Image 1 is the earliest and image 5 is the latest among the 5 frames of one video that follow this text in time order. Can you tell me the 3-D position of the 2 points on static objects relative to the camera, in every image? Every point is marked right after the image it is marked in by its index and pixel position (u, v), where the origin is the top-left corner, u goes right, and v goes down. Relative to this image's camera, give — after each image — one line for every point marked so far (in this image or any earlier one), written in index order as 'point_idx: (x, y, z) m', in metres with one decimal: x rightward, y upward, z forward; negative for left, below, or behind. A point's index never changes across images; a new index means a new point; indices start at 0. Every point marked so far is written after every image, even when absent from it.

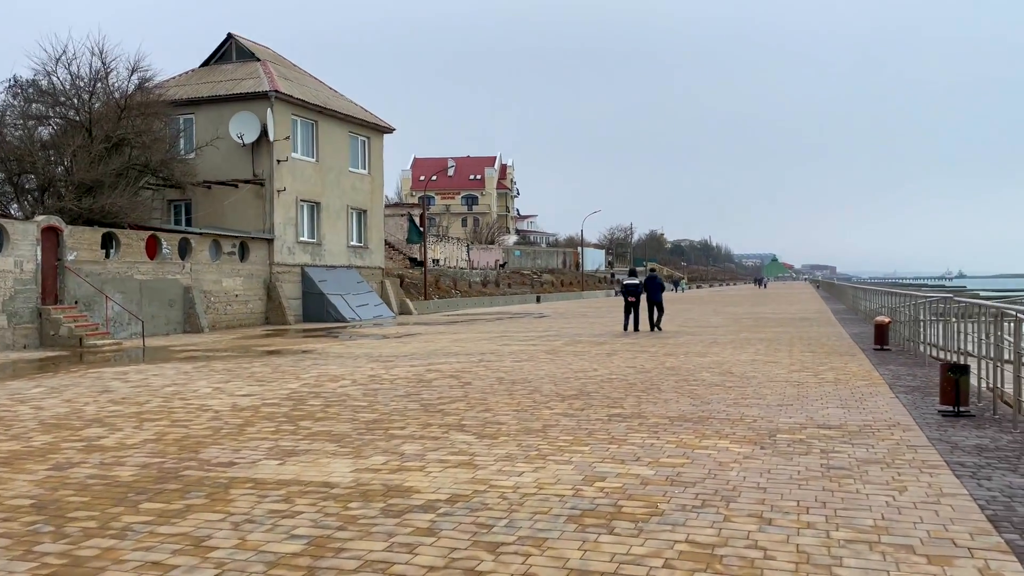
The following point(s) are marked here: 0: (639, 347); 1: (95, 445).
0: (+2.5, -1.2, +16.1) m
1: (-3.7, -1.4, +7.3) m
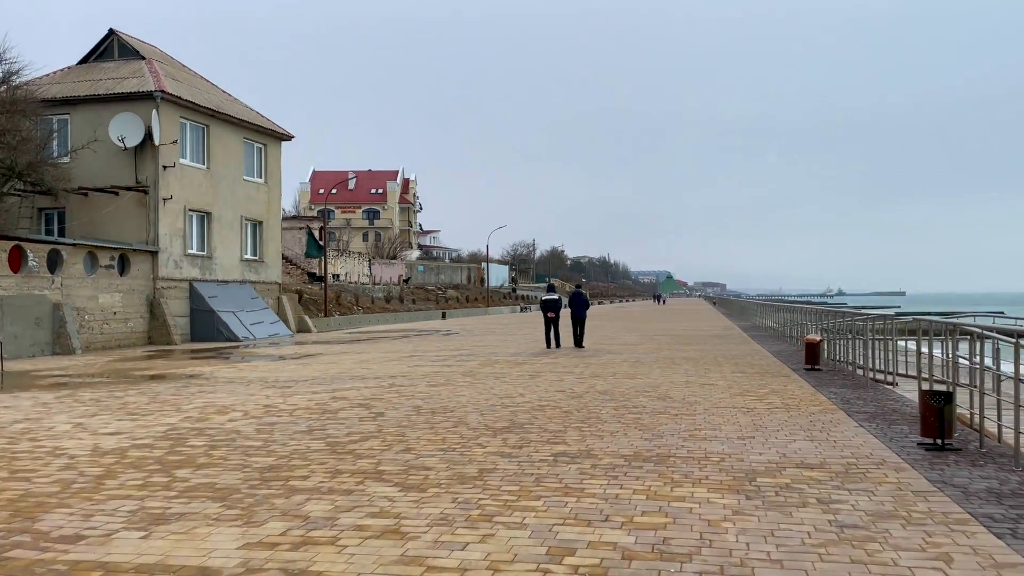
0: (+0.9, -1.5, +15.0) m
1: (-4.2, -1.5, +5.6) m
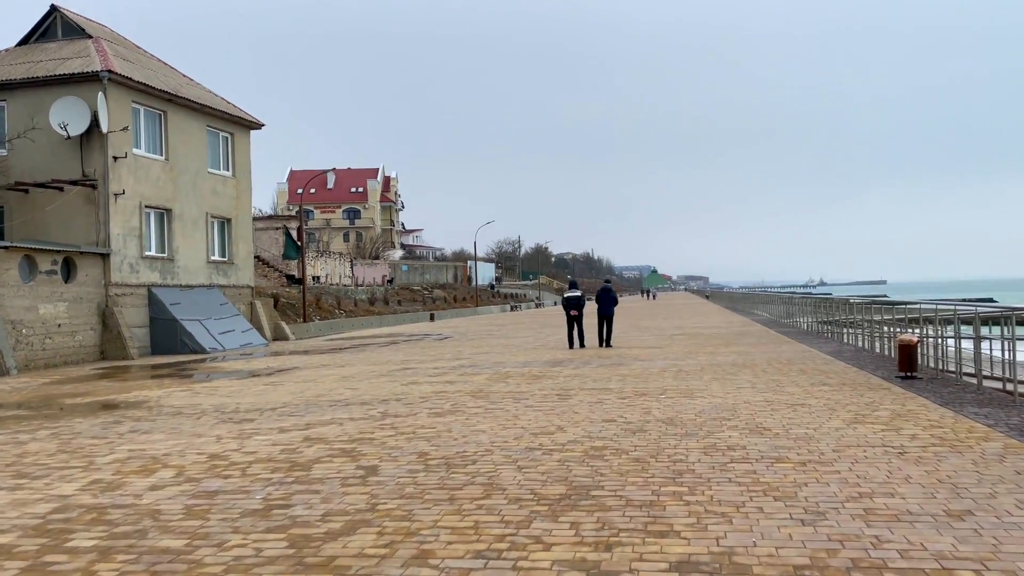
0: (+1.2, -1.4, +12.2) m
1: (-3.7, -1.6, +2.6) m
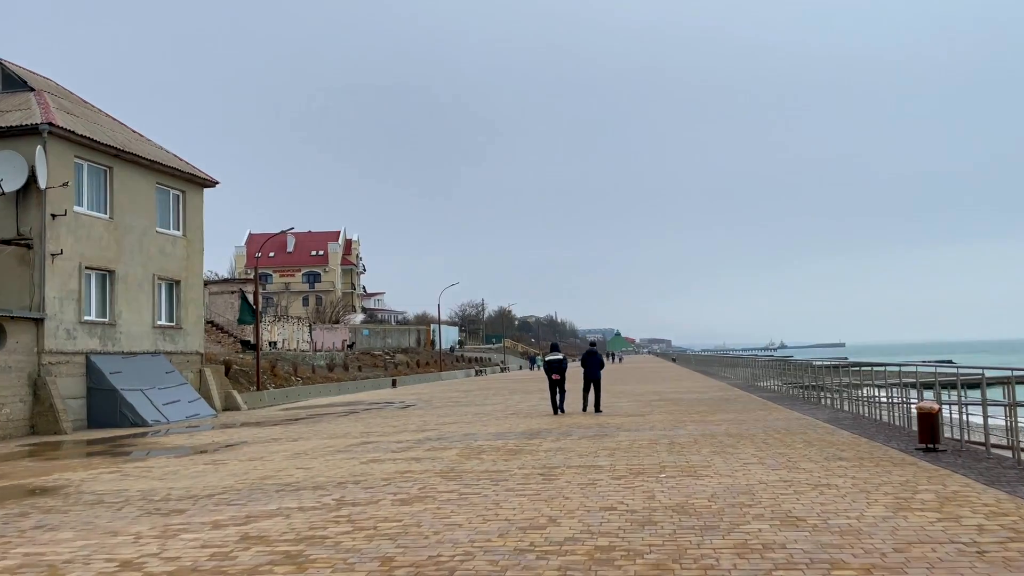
0: (+0.9, -2.3, +10.8) m
1: (-3.6, -1.7, +1.1) m
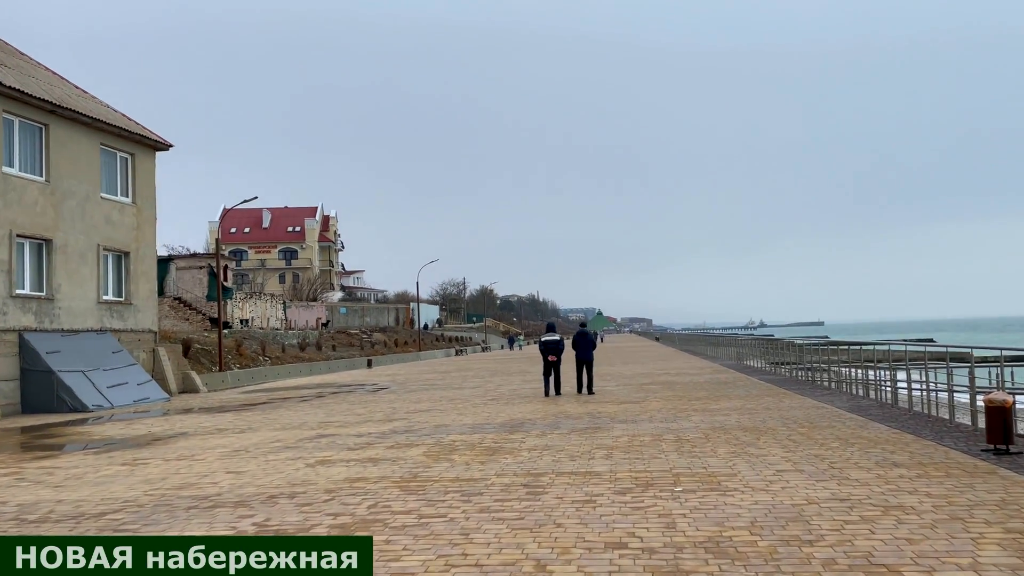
0: (+0.6, -1.9, +8.9) m
1: (-3.6, -1.6, -1.0) m
